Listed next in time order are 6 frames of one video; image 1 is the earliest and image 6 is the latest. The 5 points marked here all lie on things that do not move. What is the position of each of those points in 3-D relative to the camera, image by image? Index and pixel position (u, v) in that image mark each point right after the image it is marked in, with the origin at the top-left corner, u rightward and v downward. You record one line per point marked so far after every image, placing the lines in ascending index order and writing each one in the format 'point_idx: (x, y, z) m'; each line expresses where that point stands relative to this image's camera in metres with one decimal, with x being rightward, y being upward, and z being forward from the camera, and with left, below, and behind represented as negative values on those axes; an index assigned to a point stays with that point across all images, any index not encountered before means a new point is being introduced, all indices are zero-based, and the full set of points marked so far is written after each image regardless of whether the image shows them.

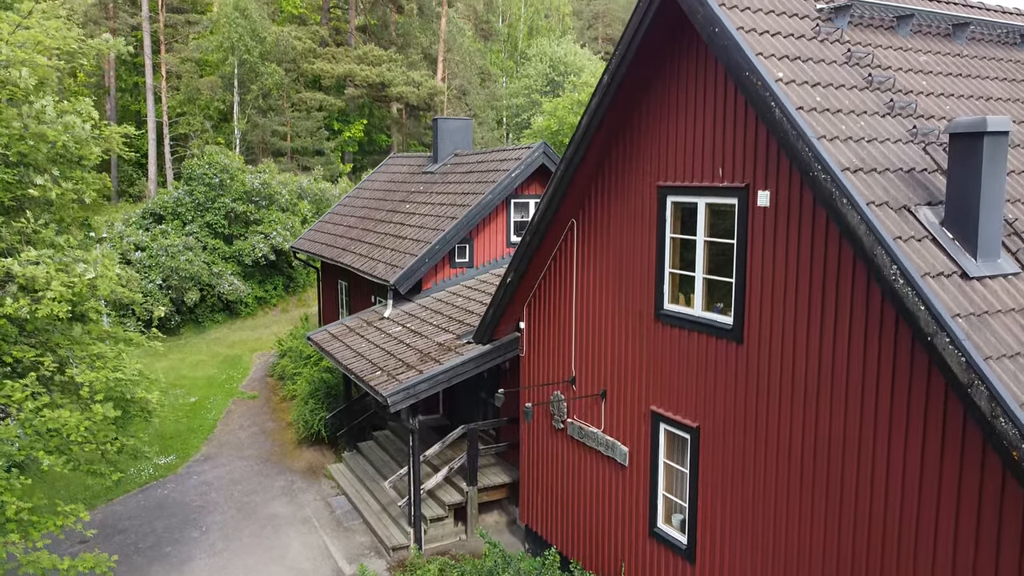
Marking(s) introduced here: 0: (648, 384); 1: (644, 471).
0: (+1.4, -1.0, +8.1) m
1: (+1.4, -1.9, +8.2) m
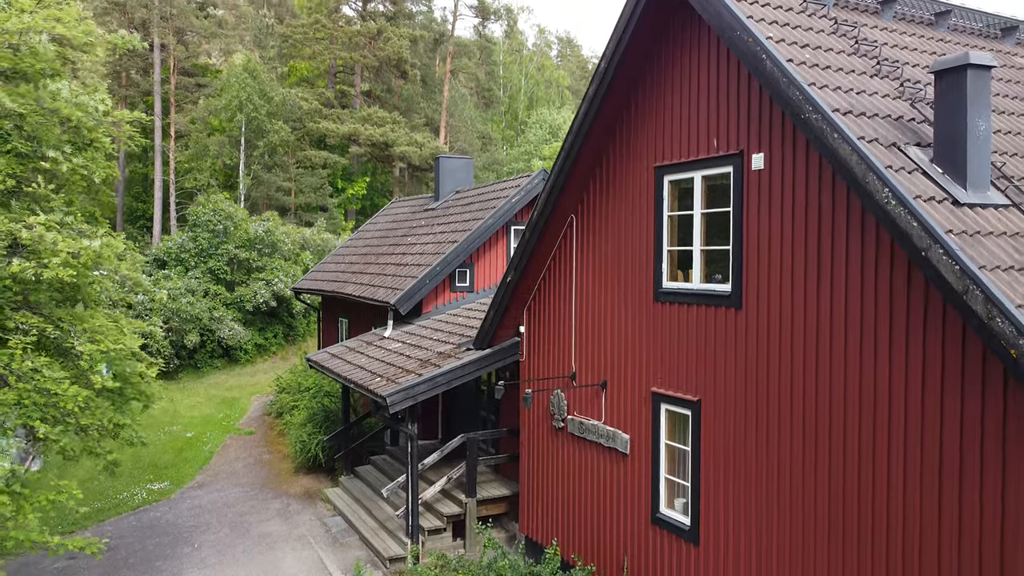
0: (+1.4, -0.8, +8.1) m
1: (+1.4, -1.7, +8.1) m
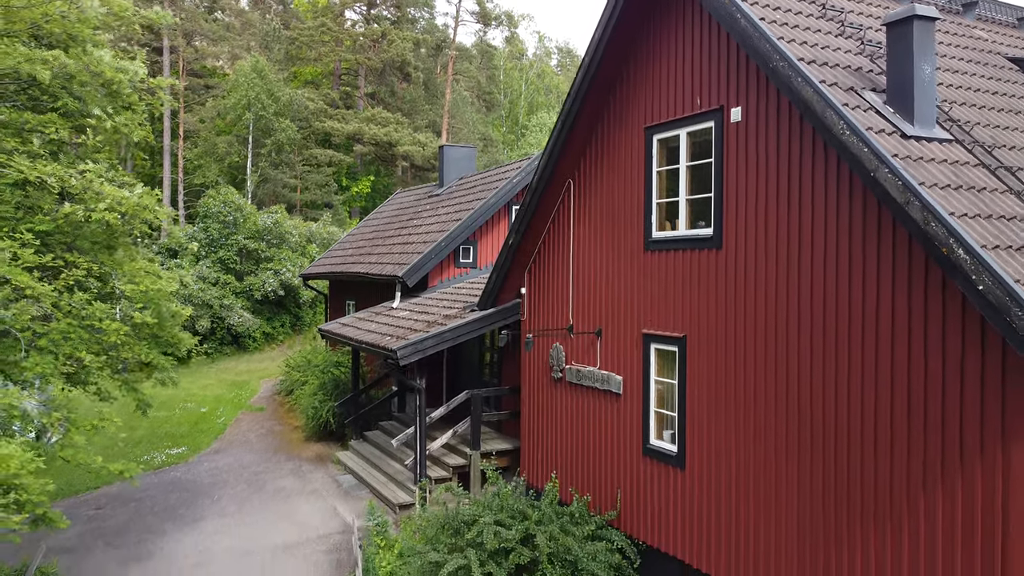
0: (+1.4, -0.2, +8.8) m
1: (+1.4, -1.2, +8.9) m
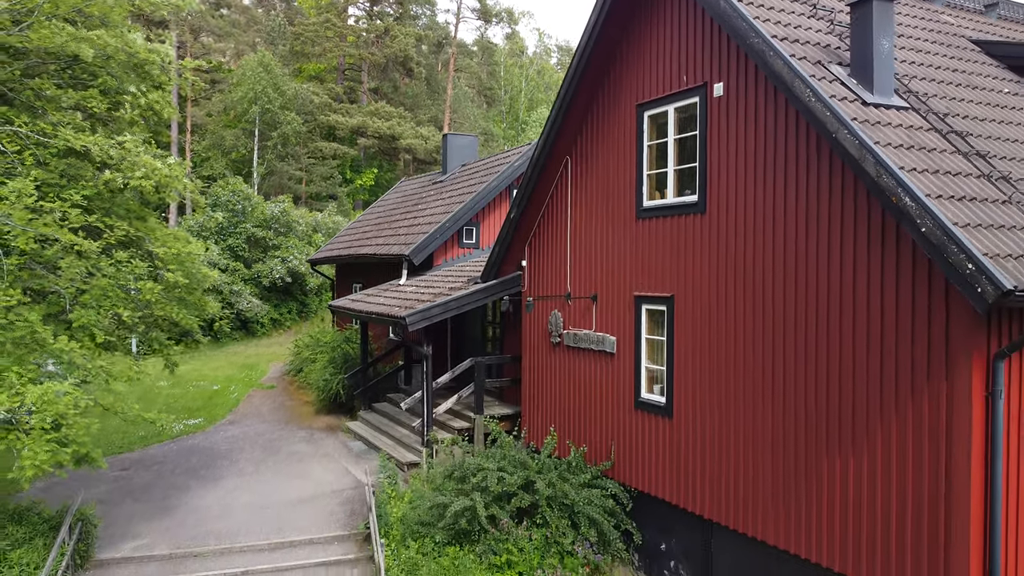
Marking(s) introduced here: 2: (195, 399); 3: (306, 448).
0: (+1.4, +0.2, +9.5) m
1: (+1.4, -0.8, +9.6) m
2: (-6.7, -2.4, +17.1) m
3: (-3.4, -2.7, +13.4) m
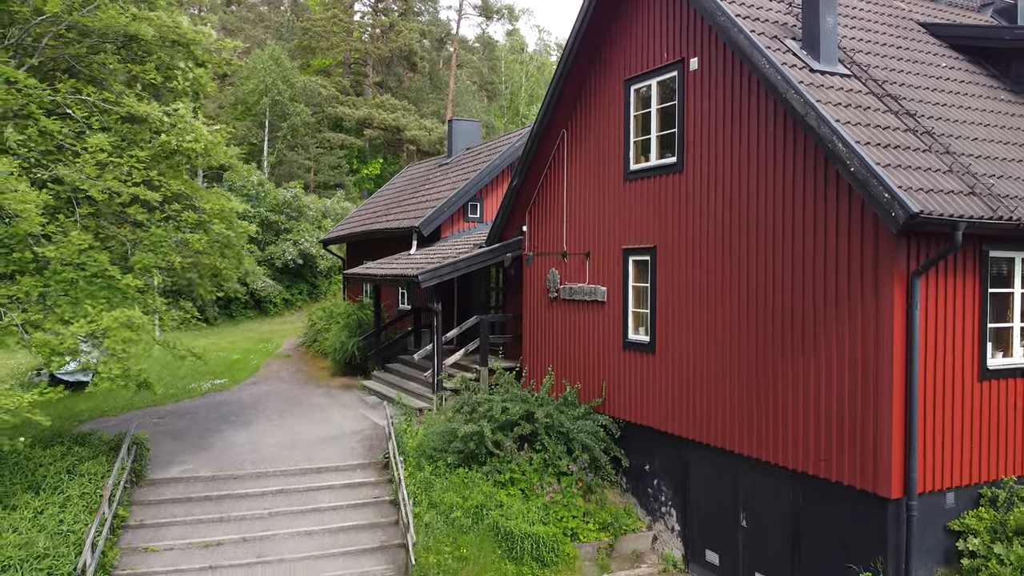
0: (+1.4, +0.8, +10.7) m
1: (+1.4, -0.2, +10.8) m
2: (-6.7, -1.8, +18.4) m
3: (-3.4, -2.1, +14.7) m
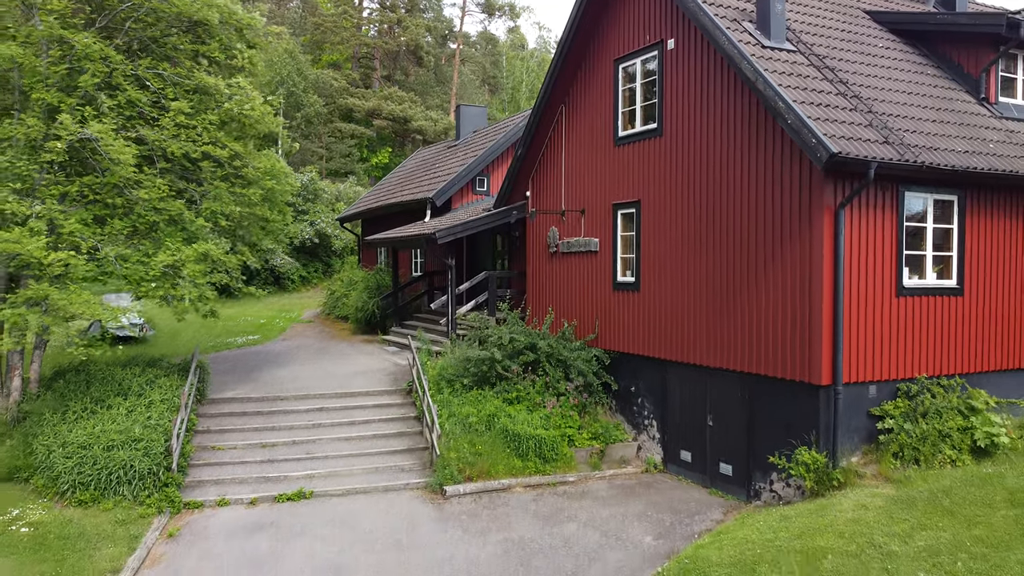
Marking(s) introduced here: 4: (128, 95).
0: (+1.5, +1.5, +12.6) m
1: (+1.5, +0.6, +12.6) m
2: (-6.6, -1.0, +20.2) m
3: (-3.3, -1.3, +16.5) m
4: (-5.0, +2.5, +10.5) m
